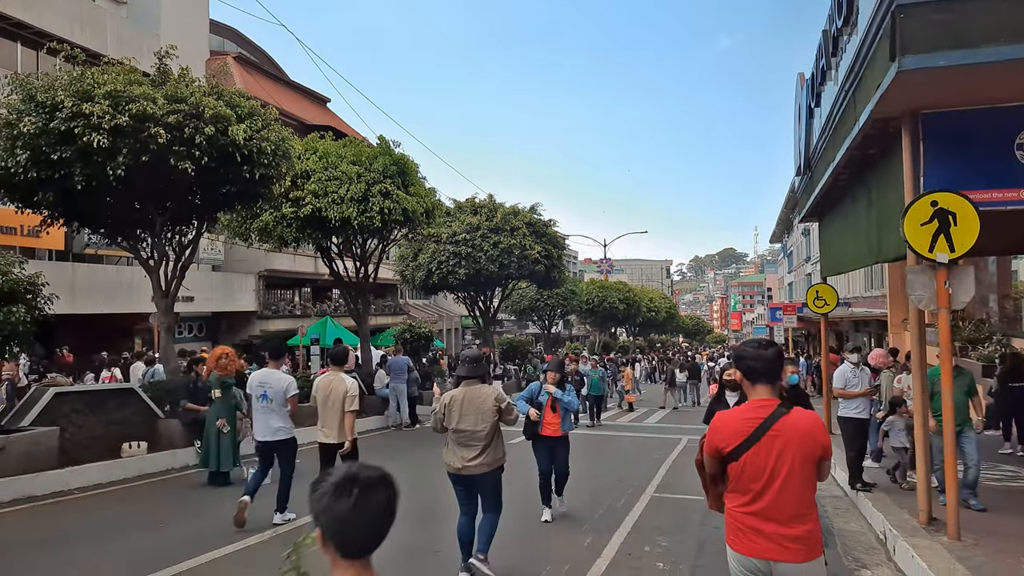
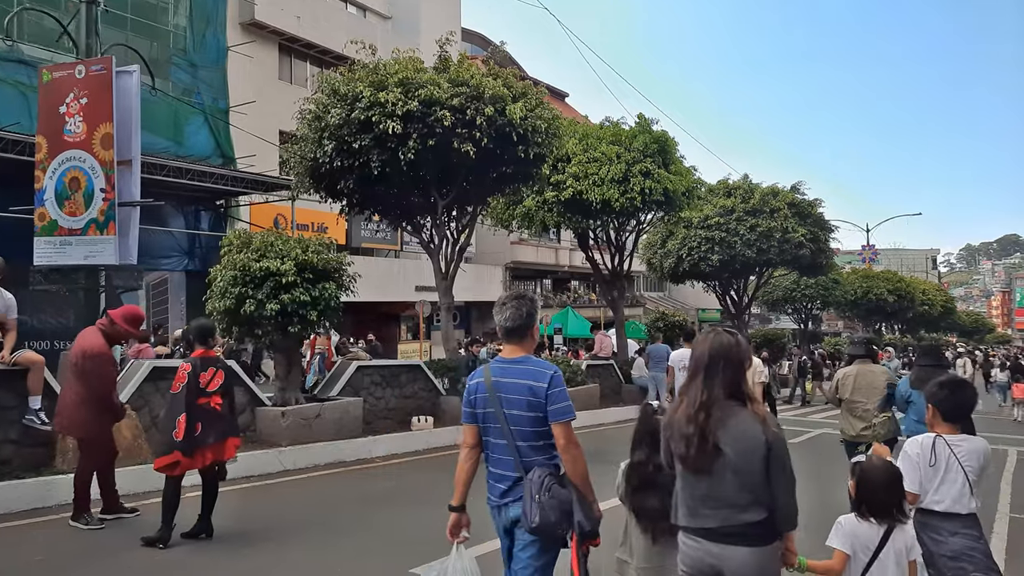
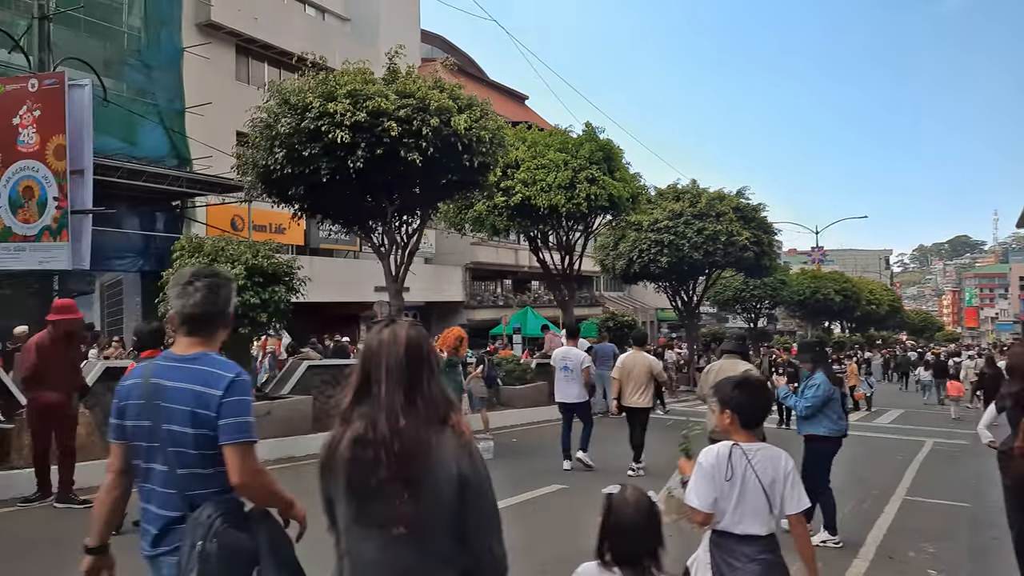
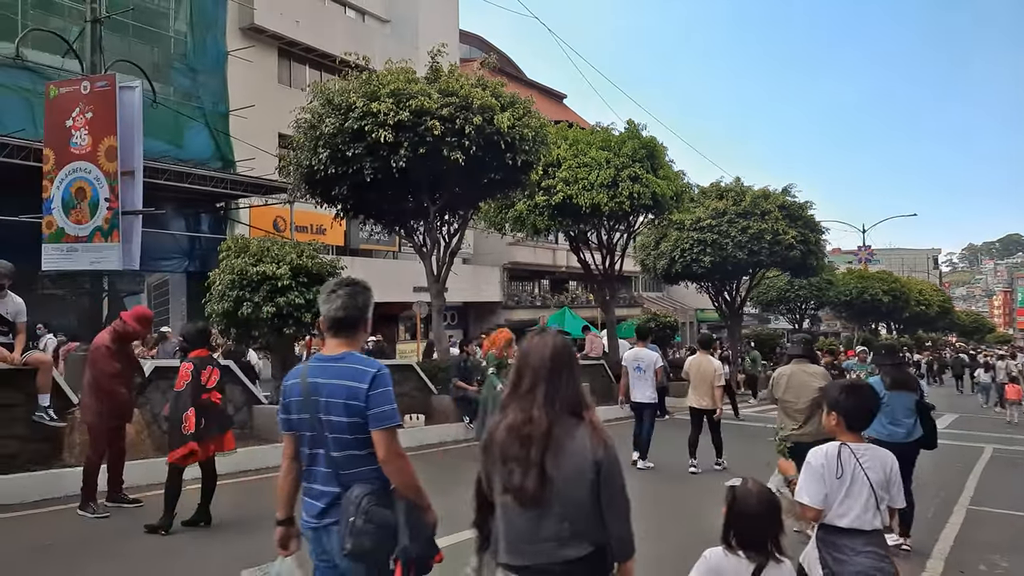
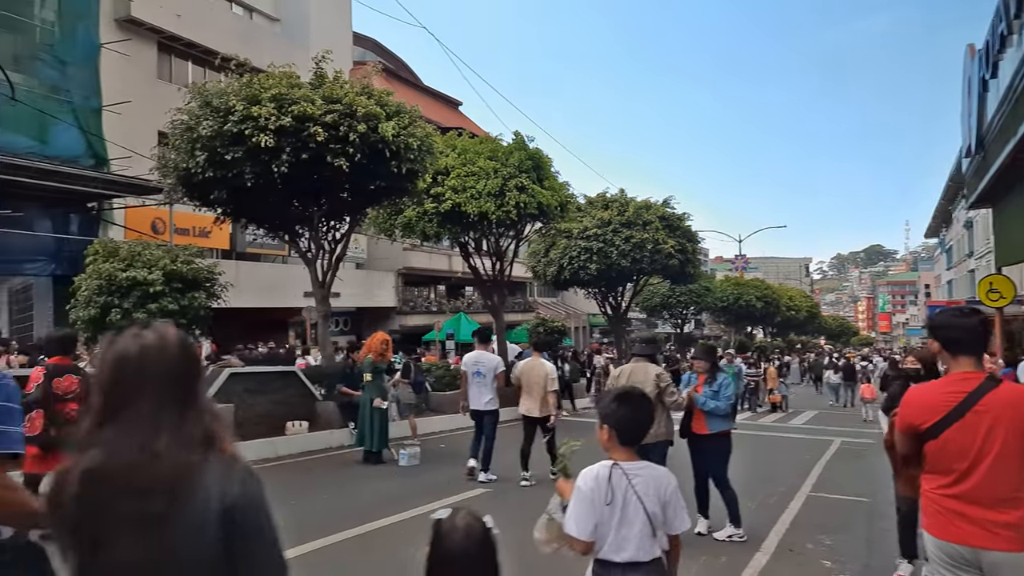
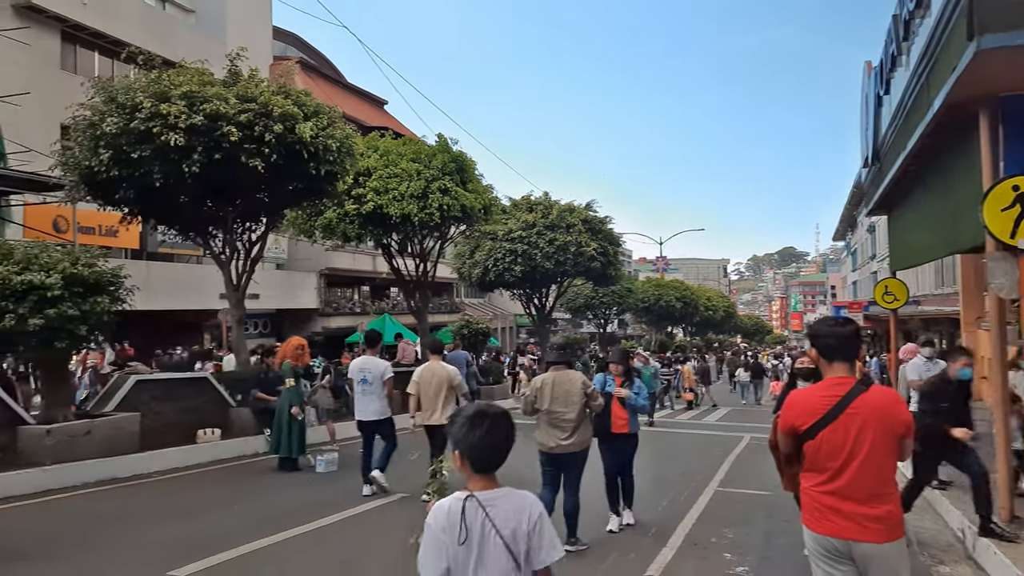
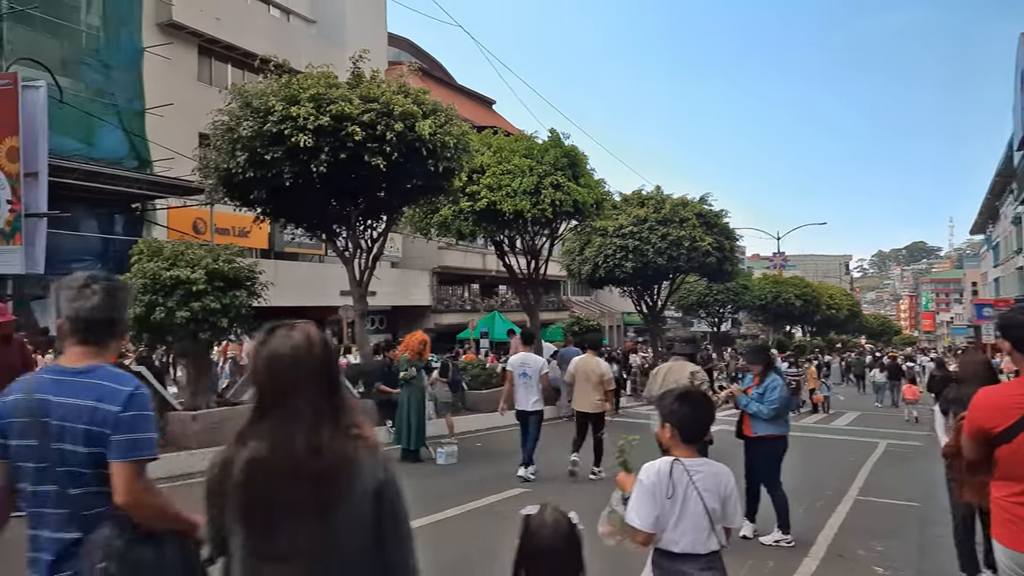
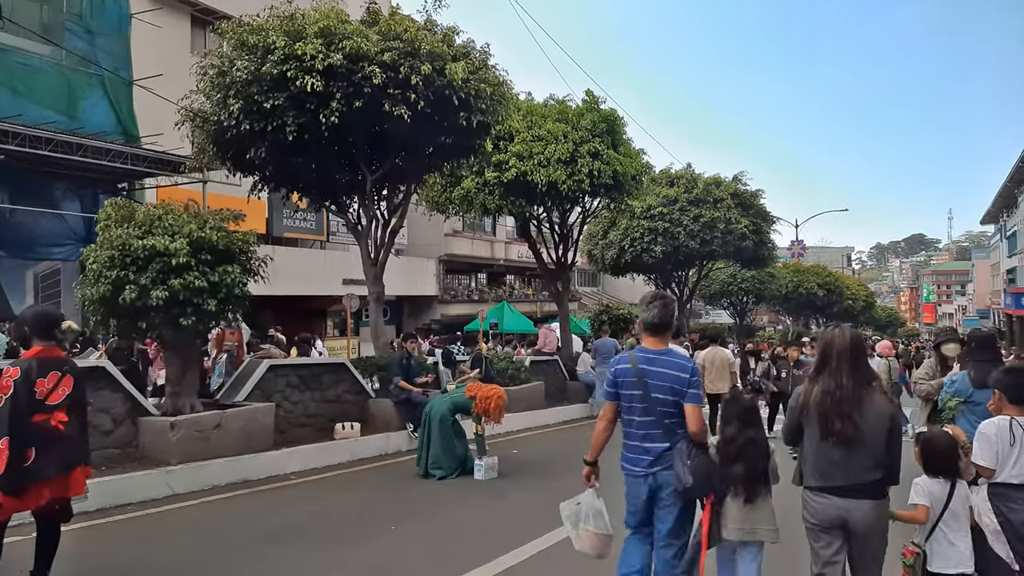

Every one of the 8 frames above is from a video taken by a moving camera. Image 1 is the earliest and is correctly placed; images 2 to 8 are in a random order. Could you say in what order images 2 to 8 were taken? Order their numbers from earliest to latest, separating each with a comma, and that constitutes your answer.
6, 5, 7, 3, 4, 2, 8
